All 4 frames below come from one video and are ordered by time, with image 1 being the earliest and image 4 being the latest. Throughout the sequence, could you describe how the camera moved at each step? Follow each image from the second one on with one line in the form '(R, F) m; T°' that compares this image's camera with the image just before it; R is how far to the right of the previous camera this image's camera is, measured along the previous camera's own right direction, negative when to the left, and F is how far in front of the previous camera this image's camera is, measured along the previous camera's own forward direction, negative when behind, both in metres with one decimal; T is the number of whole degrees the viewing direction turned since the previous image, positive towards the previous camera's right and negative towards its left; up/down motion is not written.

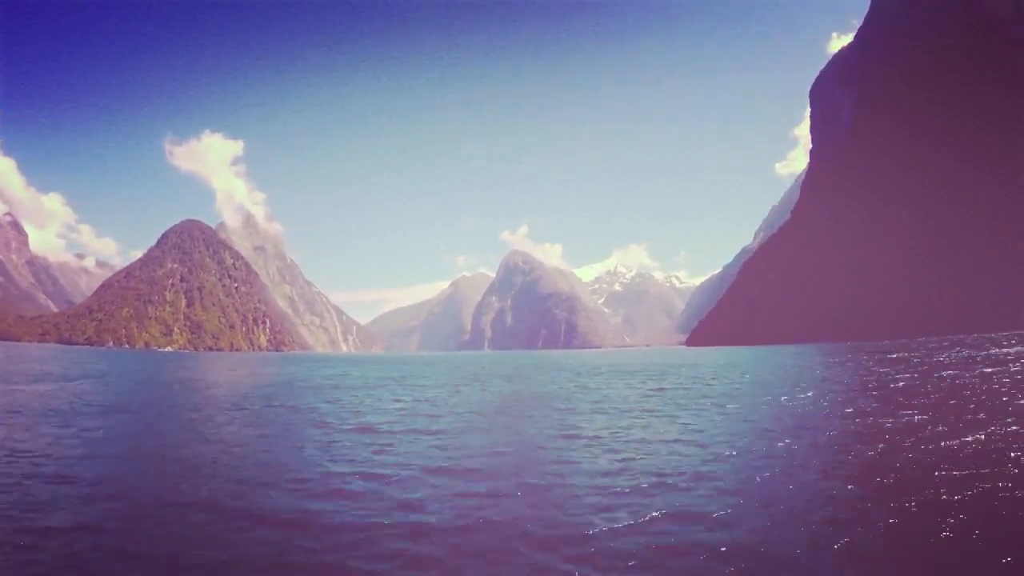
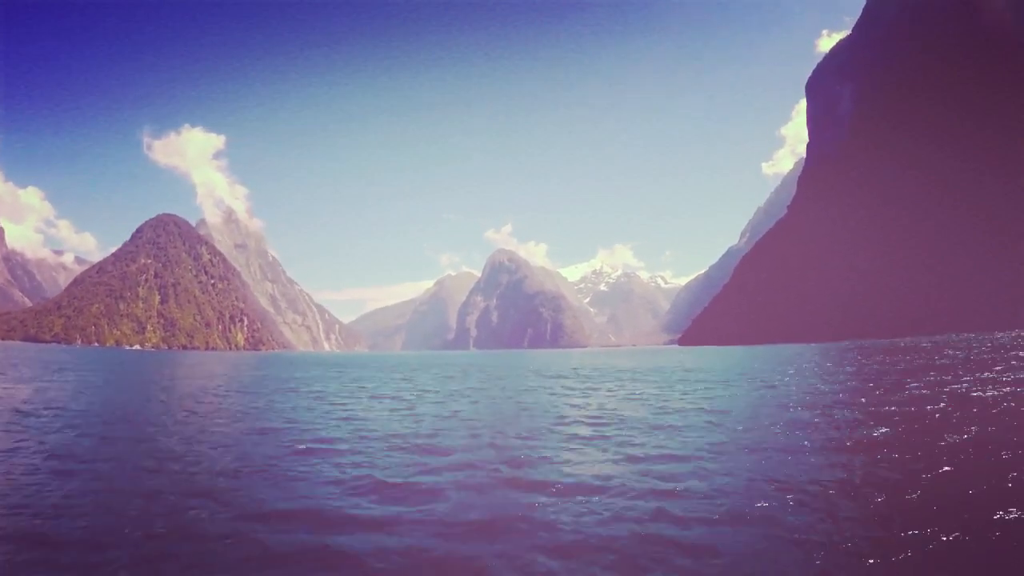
(-0.7, +3.1) m; +2°
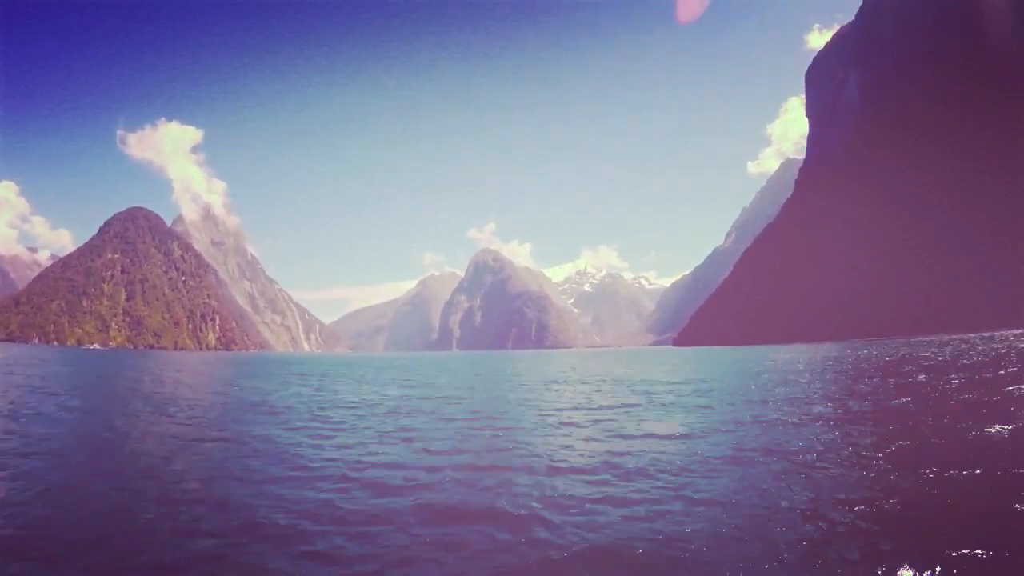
(-1.0, +4.4) m; +2°
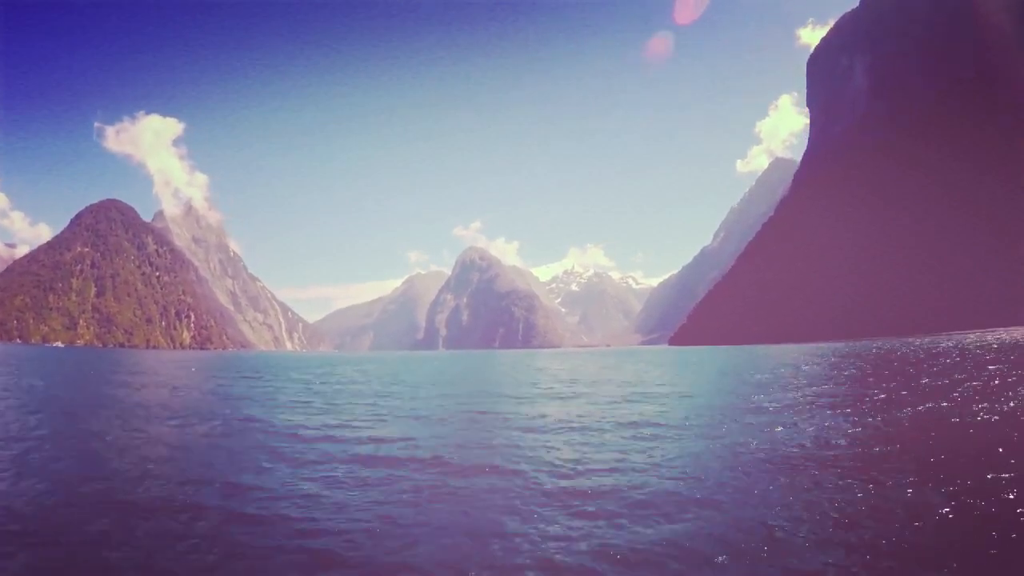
(-0.6, +3.5) m; +1°
